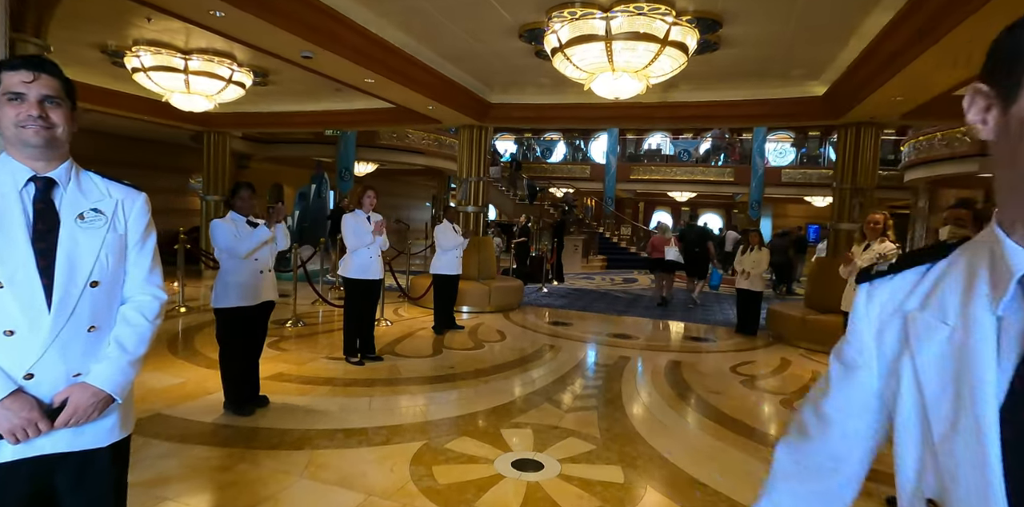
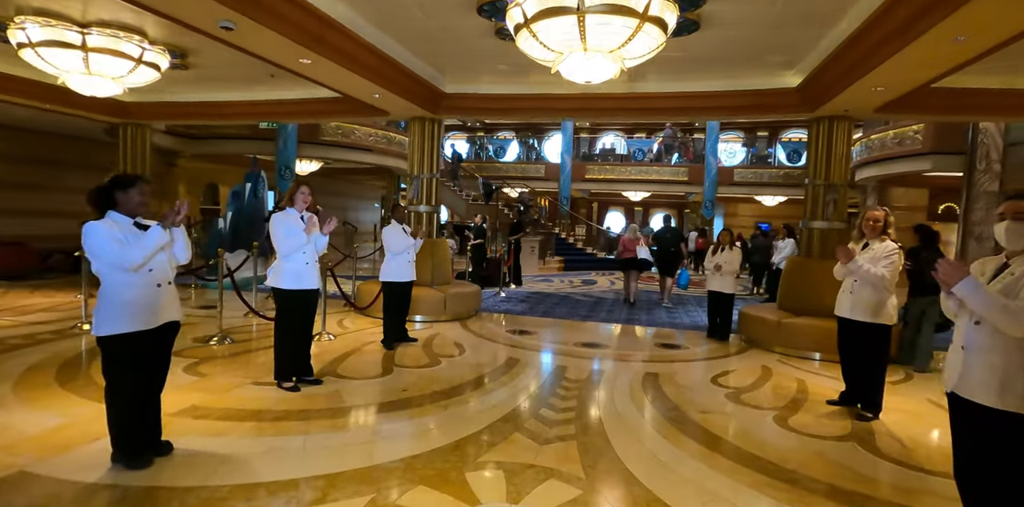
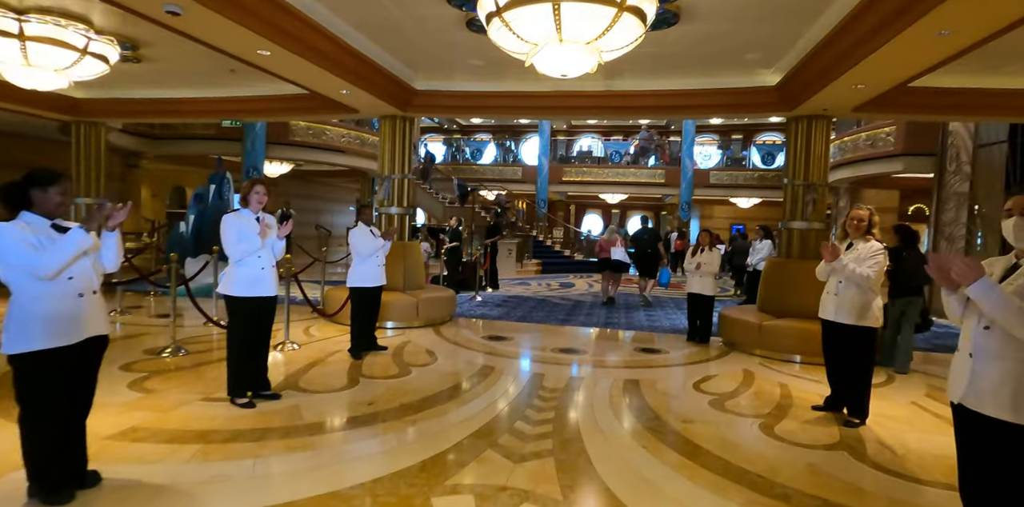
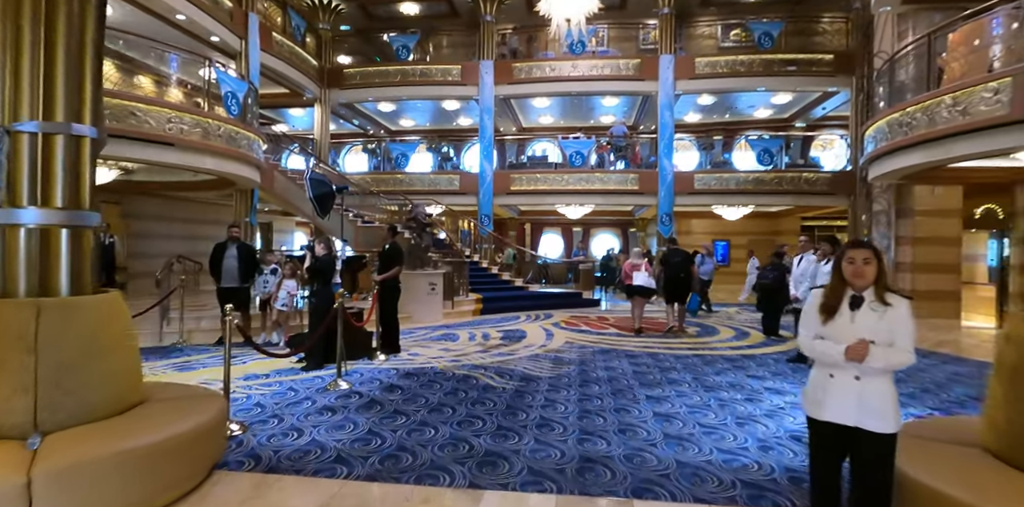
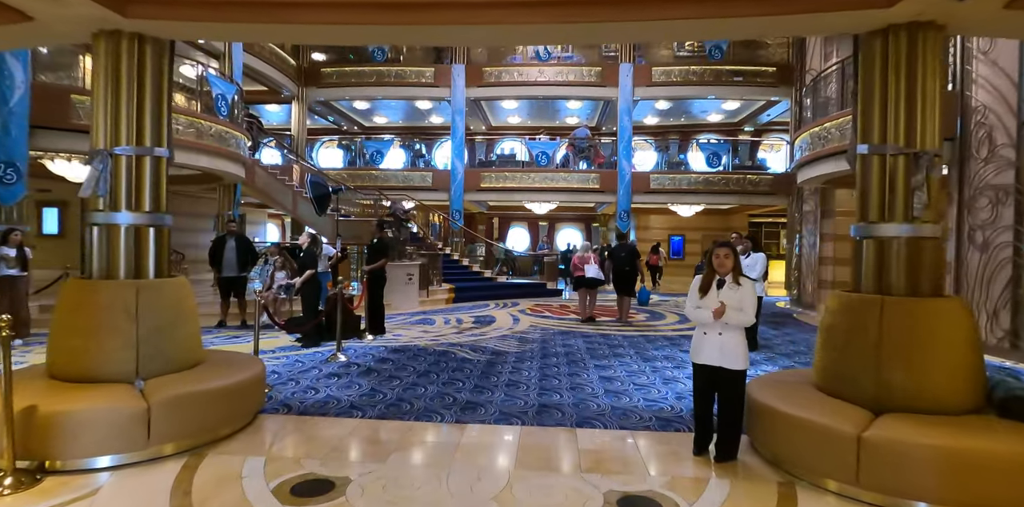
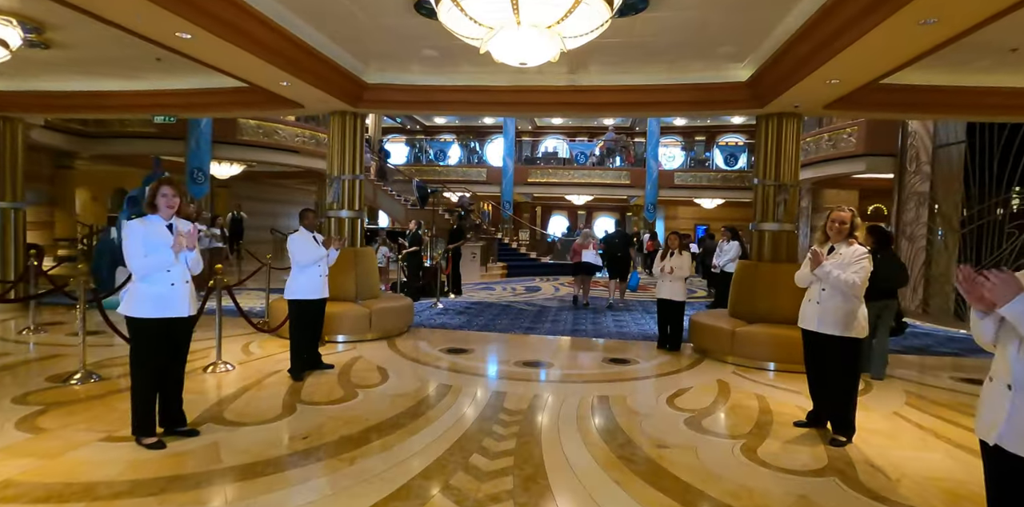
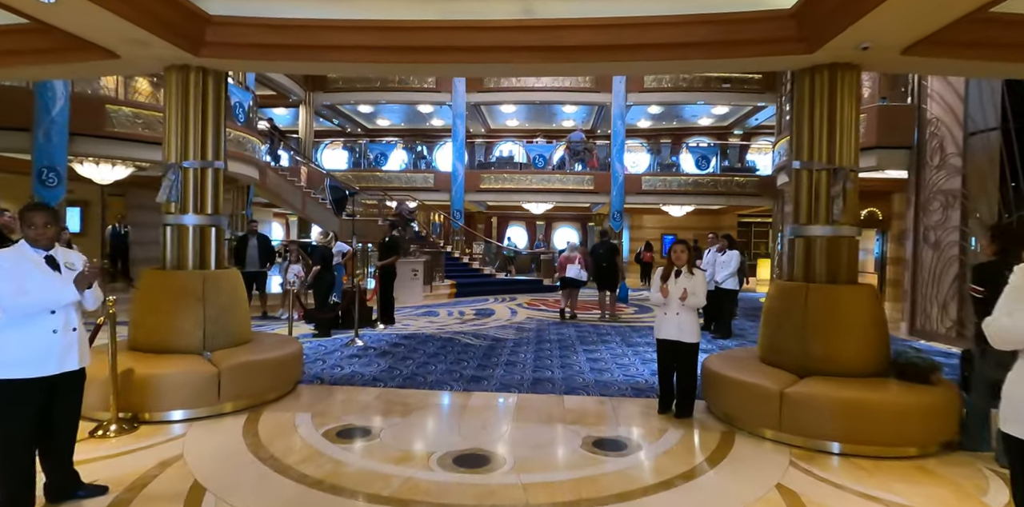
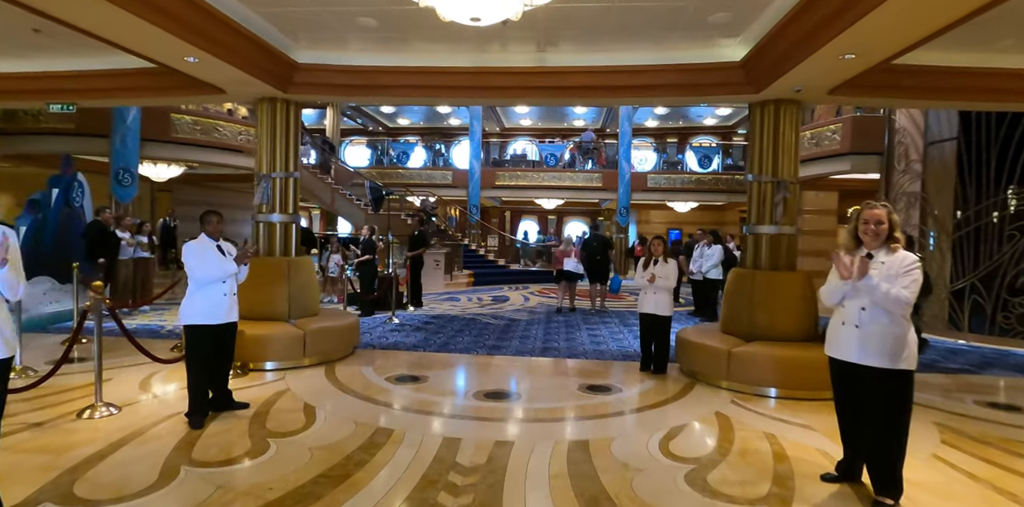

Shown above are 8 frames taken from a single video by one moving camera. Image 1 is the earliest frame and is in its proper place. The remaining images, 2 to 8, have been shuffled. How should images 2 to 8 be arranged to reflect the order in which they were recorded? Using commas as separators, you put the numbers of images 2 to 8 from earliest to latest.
2, 3, 6, 8, 7, 5, 4
